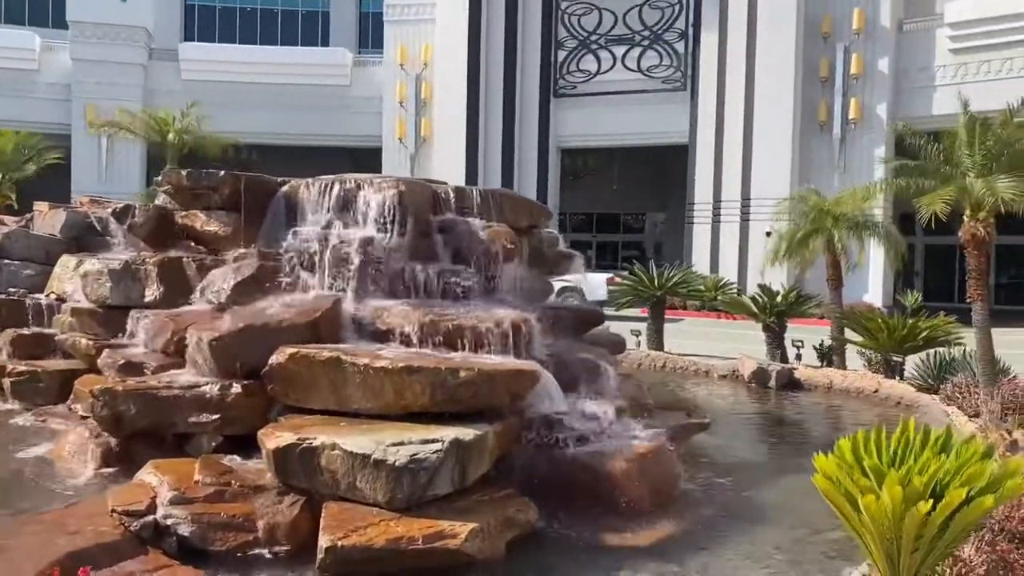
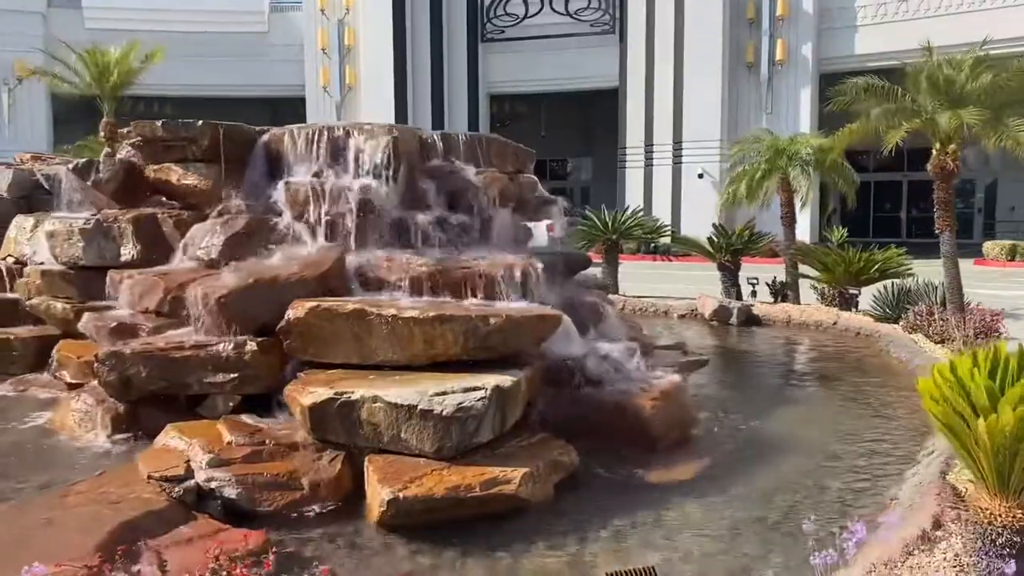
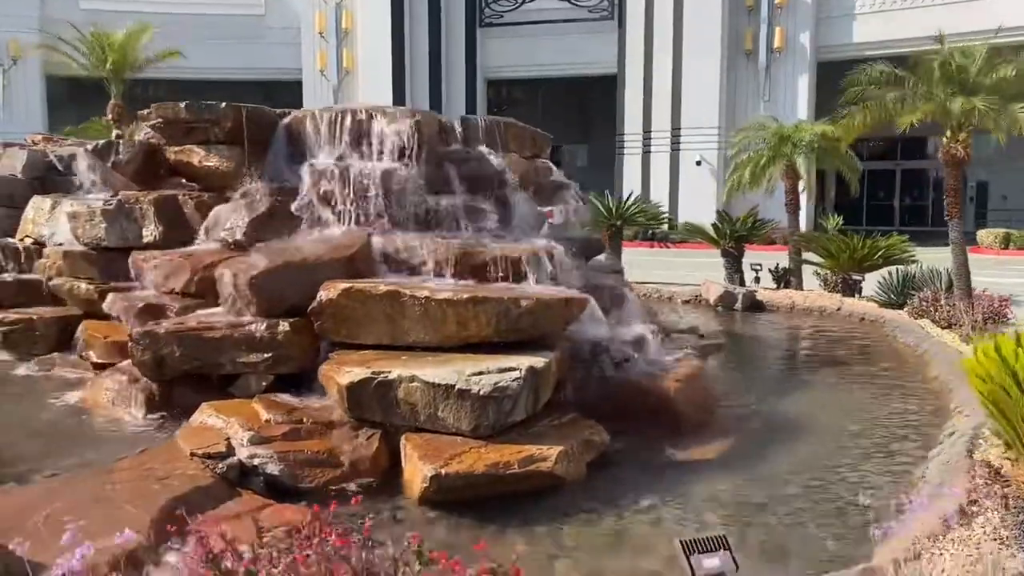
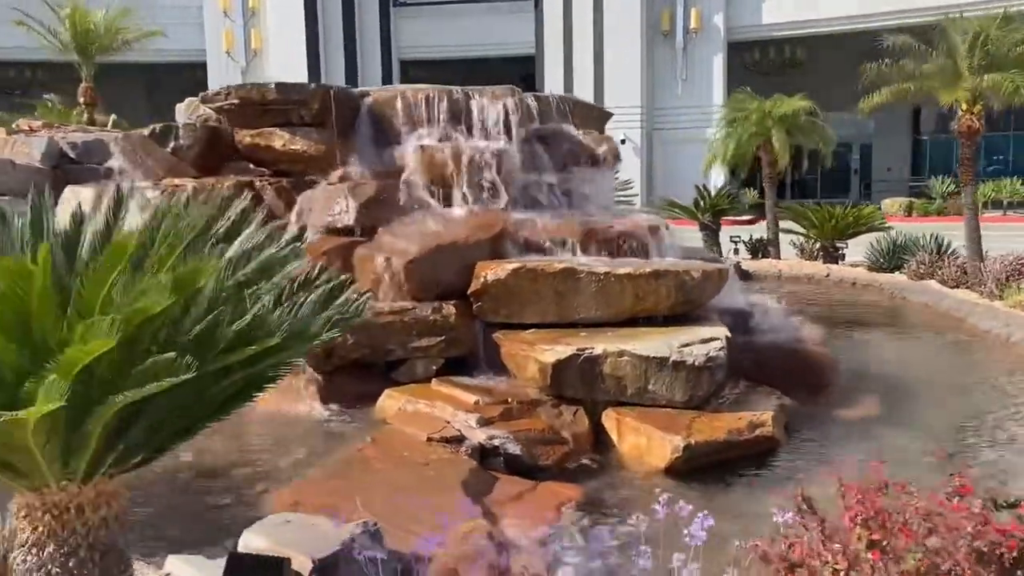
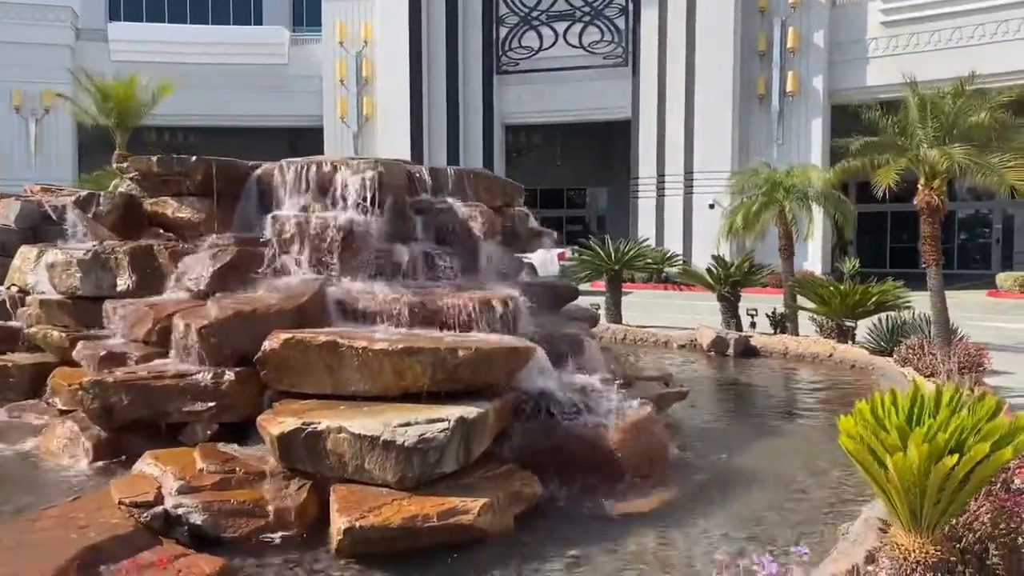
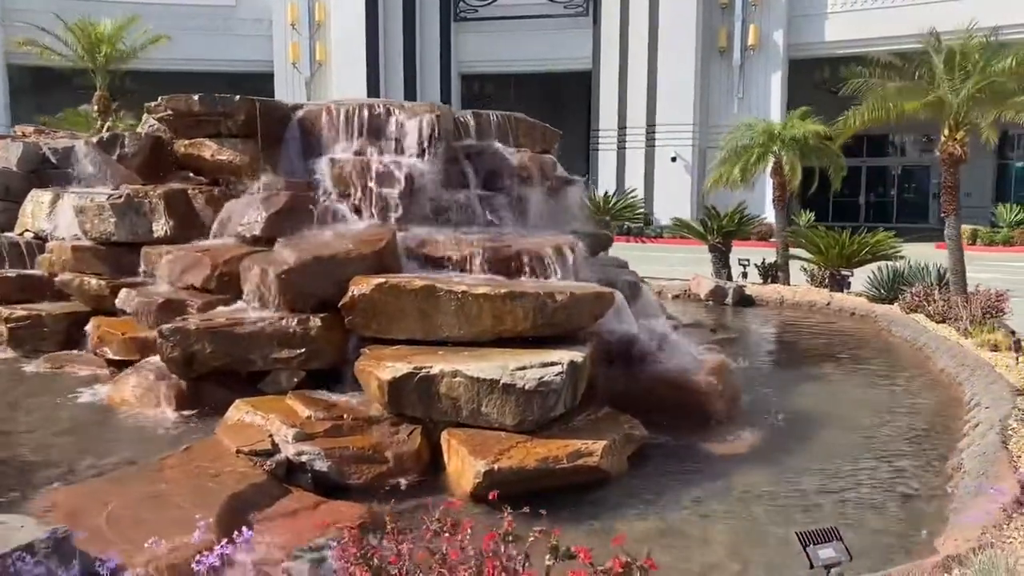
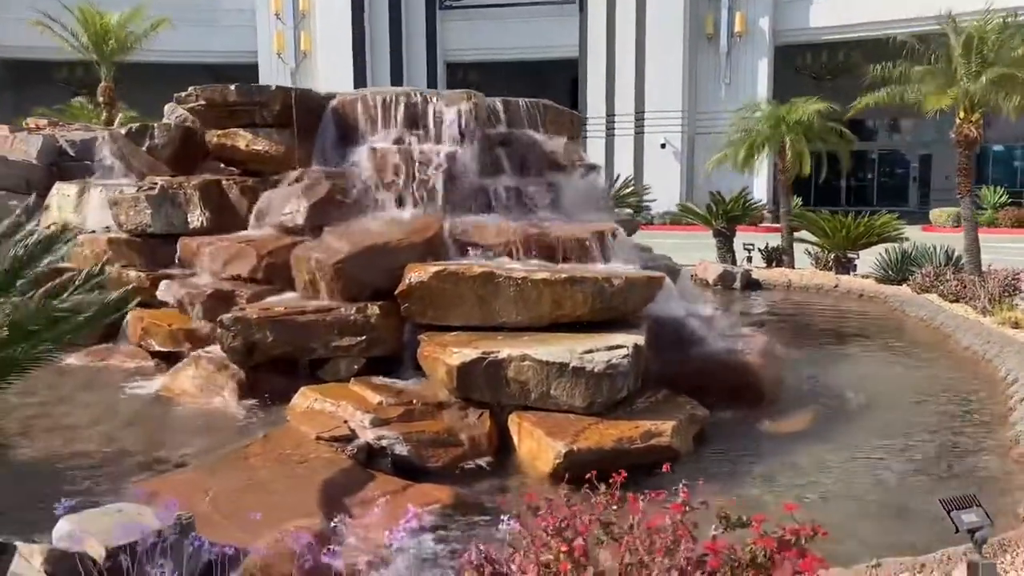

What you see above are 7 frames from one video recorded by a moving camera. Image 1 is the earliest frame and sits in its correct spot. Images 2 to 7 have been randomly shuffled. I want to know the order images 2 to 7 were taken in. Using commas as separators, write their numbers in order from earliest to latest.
5, 2, 3, 6, 7, 4
